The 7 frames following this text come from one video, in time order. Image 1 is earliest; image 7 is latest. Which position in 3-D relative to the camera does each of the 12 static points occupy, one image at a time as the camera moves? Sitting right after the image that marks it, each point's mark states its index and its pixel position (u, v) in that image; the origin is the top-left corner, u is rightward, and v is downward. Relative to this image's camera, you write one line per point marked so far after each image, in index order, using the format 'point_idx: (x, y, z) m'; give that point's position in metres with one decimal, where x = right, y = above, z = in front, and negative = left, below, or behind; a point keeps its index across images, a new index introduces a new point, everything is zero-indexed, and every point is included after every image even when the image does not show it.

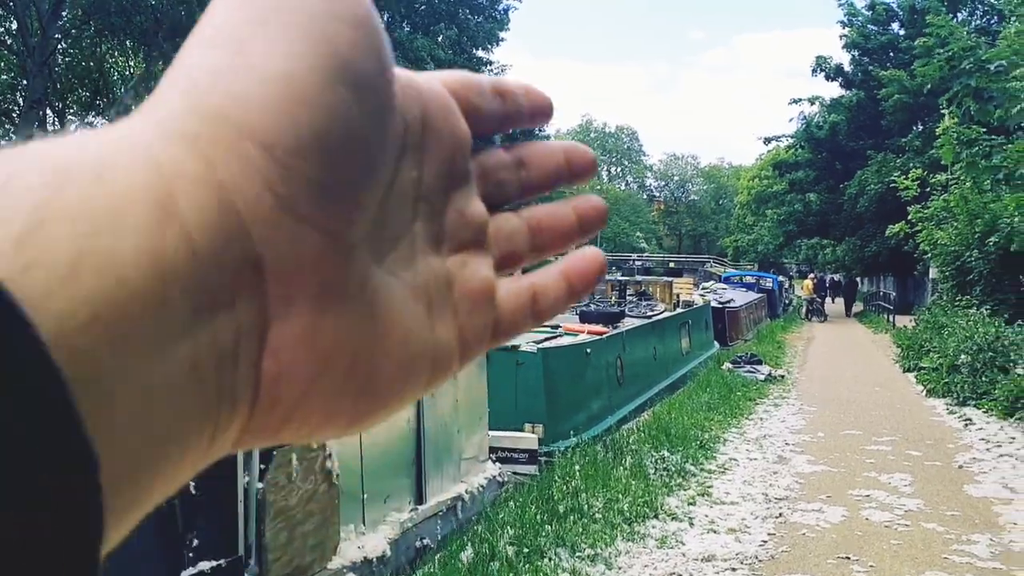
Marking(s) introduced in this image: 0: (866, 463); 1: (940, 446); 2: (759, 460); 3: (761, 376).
0: (+3.4, -1.7, +8.4) m
1: (+4.4, -1.6, +9.2) m
2: (+2.3, -1.6, +8.3) m
3: (+4.2, -1.5, +14.9) m
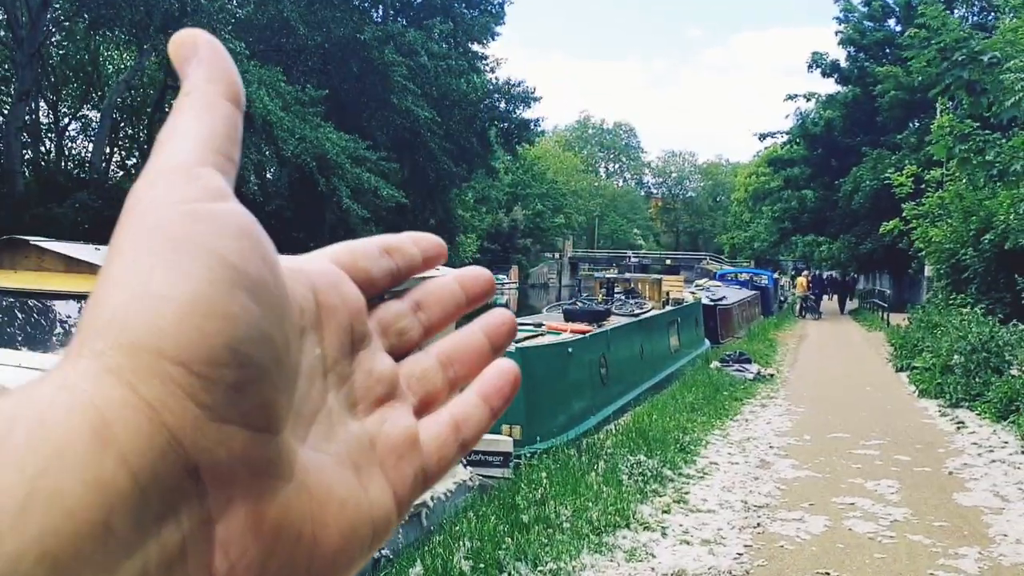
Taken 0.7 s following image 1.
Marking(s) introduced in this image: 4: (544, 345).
0: (+3.1, -1.7, +8.1) m
1: (+4.2, -1.6, +8.9) m
2: (+2.1, -1.6, +8.0) m
3: (+3.9, -1.5, +14.6) m
4: (+0.4, -0.6, +9.7) m
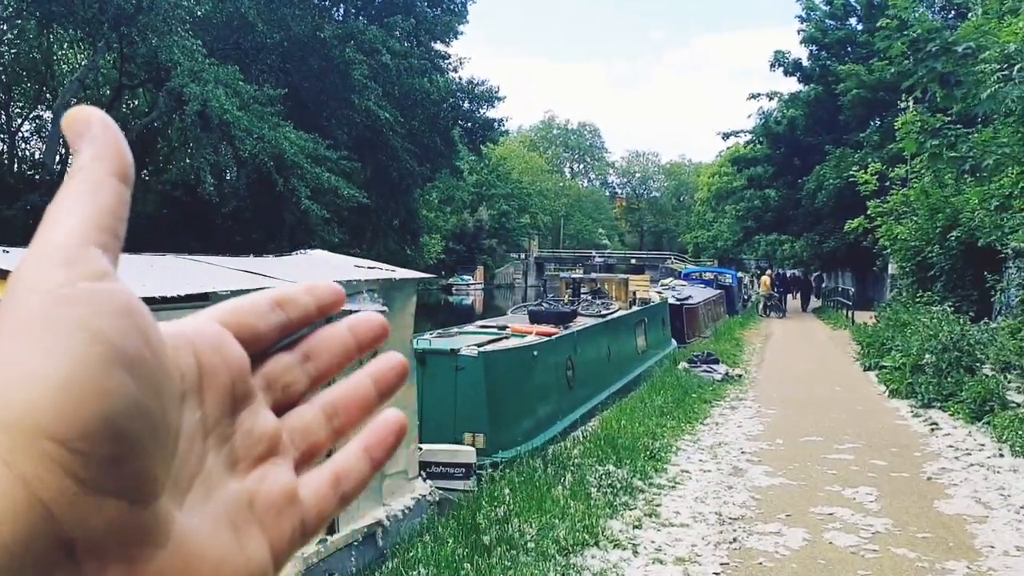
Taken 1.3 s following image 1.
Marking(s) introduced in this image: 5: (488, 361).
0: (+2.8, -1.6, +7.8) m
1: (+3.8, -1.6, +8.6) m
2: (+1.7, -1.6, +7.6) m
3: (+3.4, -1.4, +14.4) m
4: (0.0, -0.6, +9.3) m
5: (-0.2, -0.8, +9.0) m
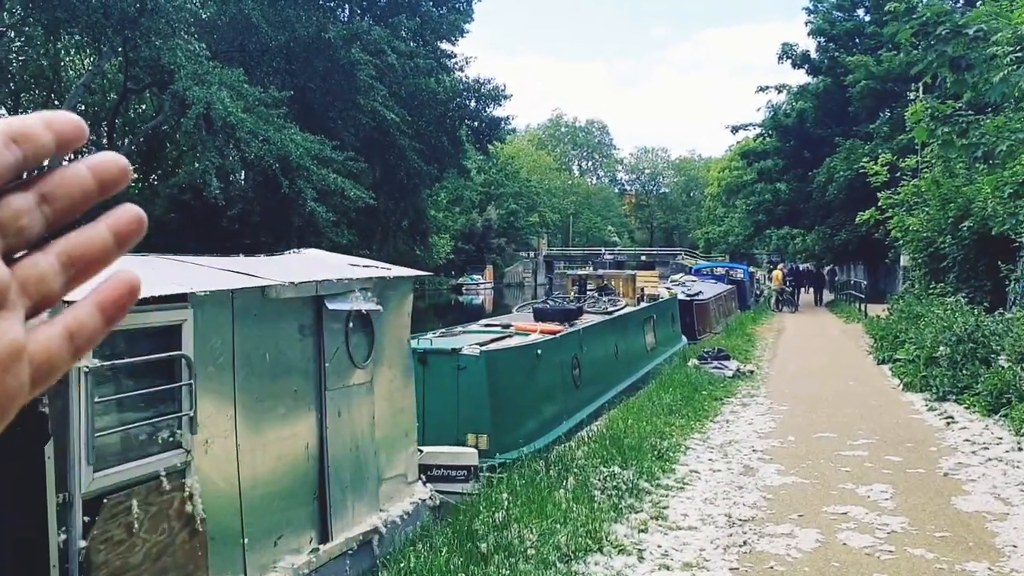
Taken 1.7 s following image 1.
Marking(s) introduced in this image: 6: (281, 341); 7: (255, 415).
0: (+2.8, -1.6, +7.5) m
1: (+3.9, -1.5, +8.4) m
2: (+1.8, -1.6, +7.4) m
3: (+3.5, -1.4, +14.1) m
4: (0.0, -0.6, +9.1) m
5: (-0.2, -0.7, +8.8) m
6: (-1.4, -0.3, +5.2) m
7: (-1.5, -0.7, +4.9) m
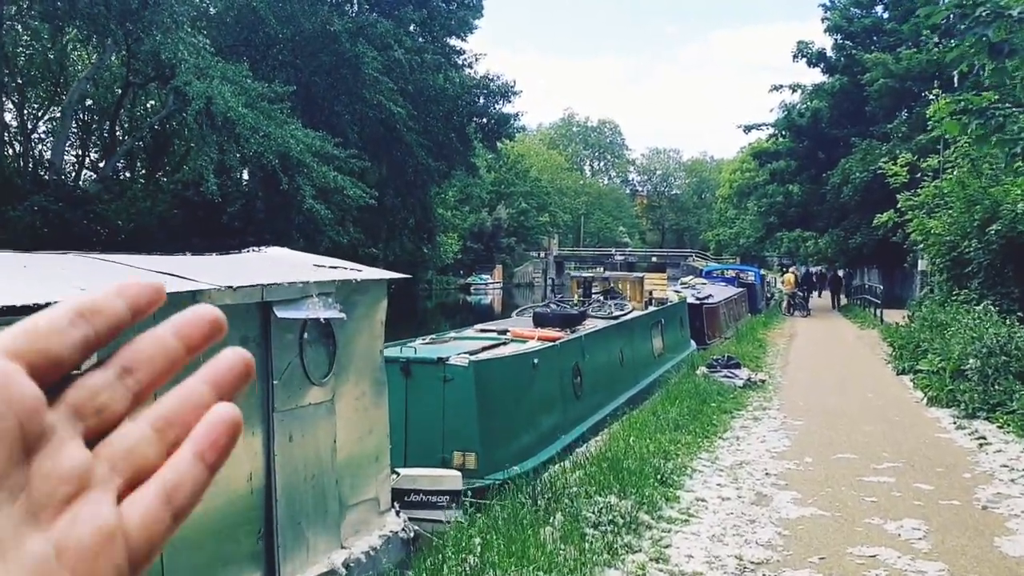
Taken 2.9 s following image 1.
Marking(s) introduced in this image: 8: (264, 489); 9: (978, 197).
0: (+2.7, -1.6, +6.8) m
1: (+3.8, -1.6, +7.6) m
2: (+1.7, -1.6, +6.6) m
3: (+3.4, -1.4, +13.3) m
4: (-0.1, -0.7, +8.4) m
5: (-0.3, -0.8, +8.0) m
6: (-1.5, -0.3, +4.4) m
7: (-1.6, -0.7, +4.2) m
8: (-1.3, -1.1, +4.8) m
9: (+8.1, +1.6, +15.3) m
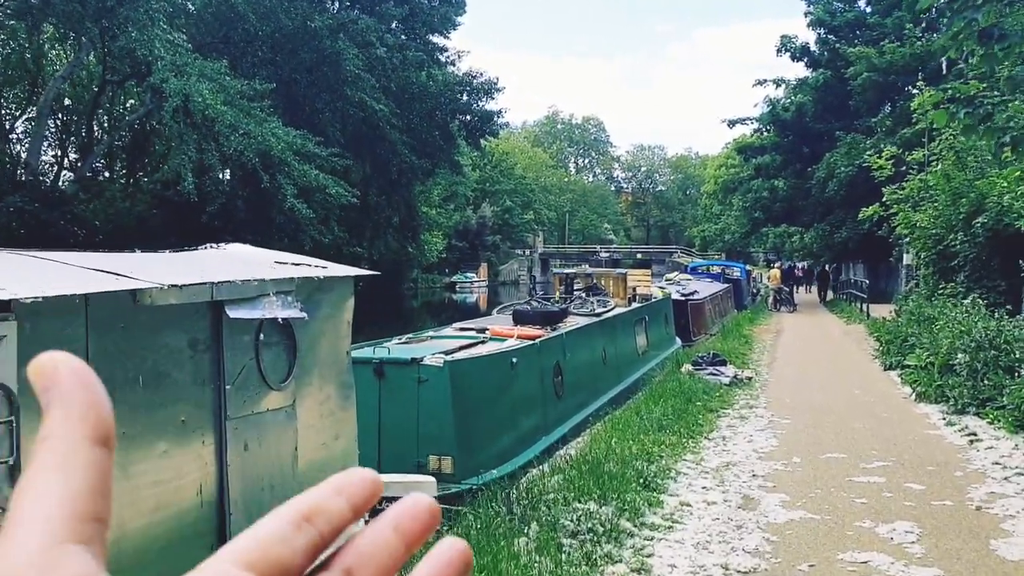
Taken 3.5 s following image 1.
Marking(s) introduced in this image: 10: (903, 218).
0: (+2.5, -1.6, +6.5) m
1: (+3.6, -1.6, +7.3) m
2: (+1.5, -1.6, +6.4) m
3: (+3.2, -1.4, +13.1) m
4: (-0.3, -0.6, +8.1) m
5: (-0.5, -0.7, +7.7) m
6: (-1.6, -0.3, +4.1) m
7: (-1.7, -0.7, +3.9) m
8: (-1.5, -1.1, +4.4) m
9: (+7.8, +1.7, +15.2) m
10: (+8.0, +1.4, +18.0) m
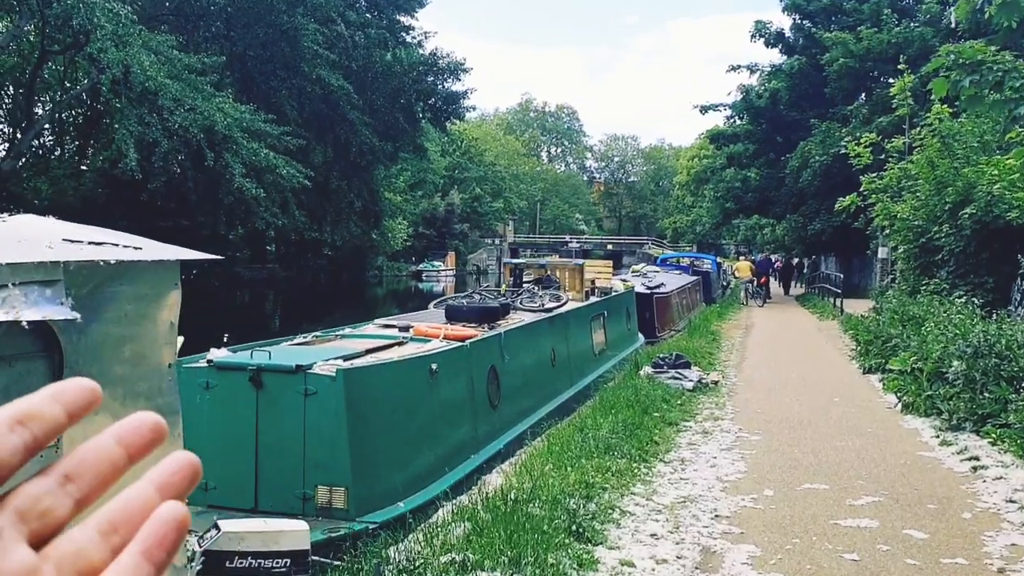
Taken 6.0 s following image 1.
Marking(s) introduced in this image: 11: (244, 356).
0: (+1.9, -1.6, +5.1) m
1: (+3.0, -1.5, +6.0) m
2: (+0.9, -1.5, +4.9) m
3: (+2.3, -1.3, +11.7) m
4: (-0.9, -0.6, +6.6) m
5: (-1.1, -0.7, +6.2) m
6: (-2.2, -0.3, +2.6) m
7: (-2.2, -0.7, +2.3) m
8: (-2.0, -1.0, +2.9) m
9: (+6.9, +1.8, +13.9) m
10: (+7.1, +1.5, +16.8) m
11: (-2.0, -0.5, +6.7) m
